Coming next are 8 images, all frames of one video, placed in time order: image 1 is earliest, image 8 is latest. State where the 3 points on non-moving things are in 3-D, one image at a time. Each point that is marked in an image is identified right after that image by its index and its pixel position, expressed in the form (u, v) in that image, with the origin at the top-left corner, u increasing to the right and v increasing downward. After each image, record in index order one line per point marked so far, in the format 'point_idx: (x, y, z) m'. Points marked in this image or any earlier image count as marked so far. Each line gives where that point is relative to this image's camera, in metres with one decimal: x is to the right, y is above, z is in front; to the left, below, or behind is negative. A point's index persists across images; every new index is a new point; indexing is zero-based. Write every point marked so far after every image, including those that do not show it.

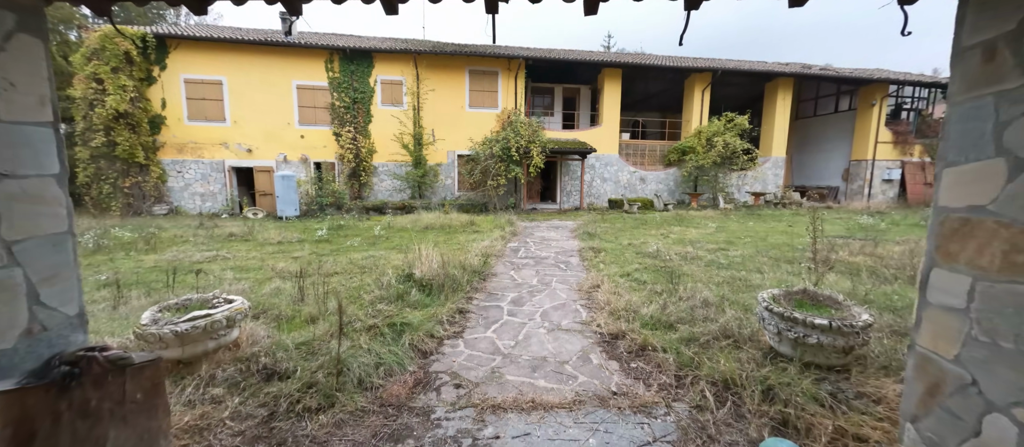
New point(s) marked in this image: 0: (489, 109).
0: (-0.9, +4.1, +14.4) m
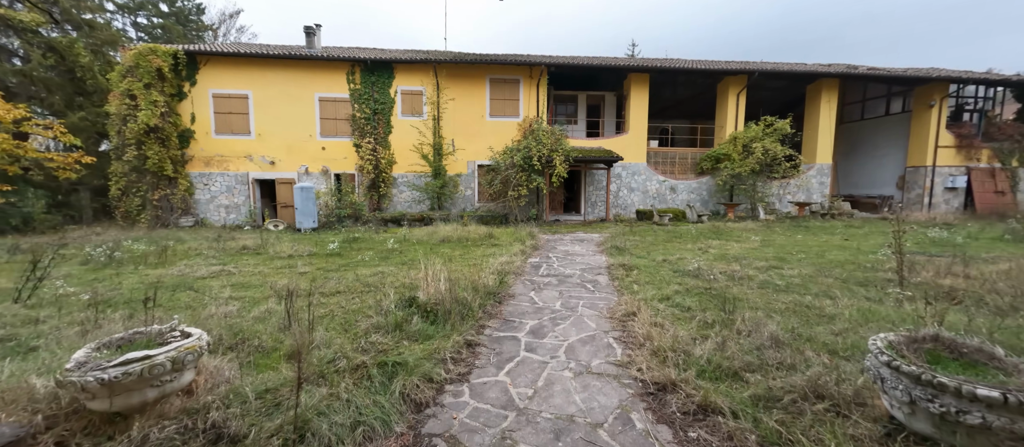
0: (-0.1, +3.7, +14.0) m
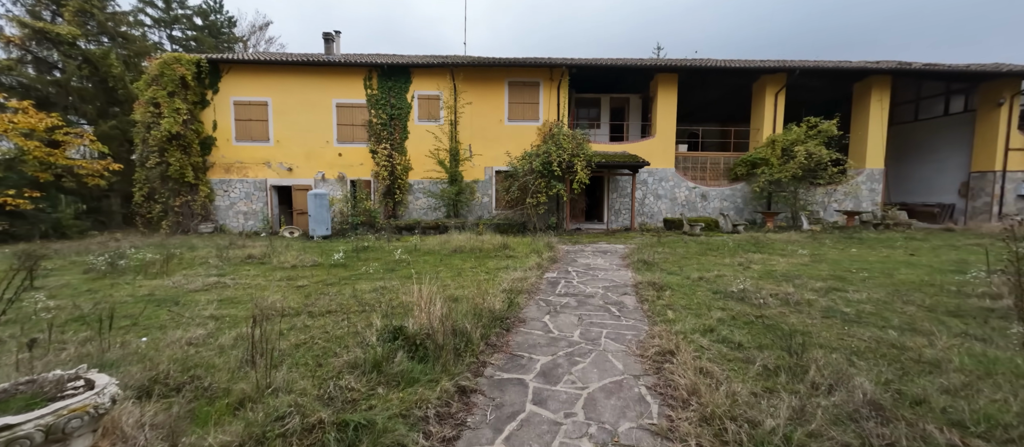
0: (+0.6, +3.4, +13.4) m
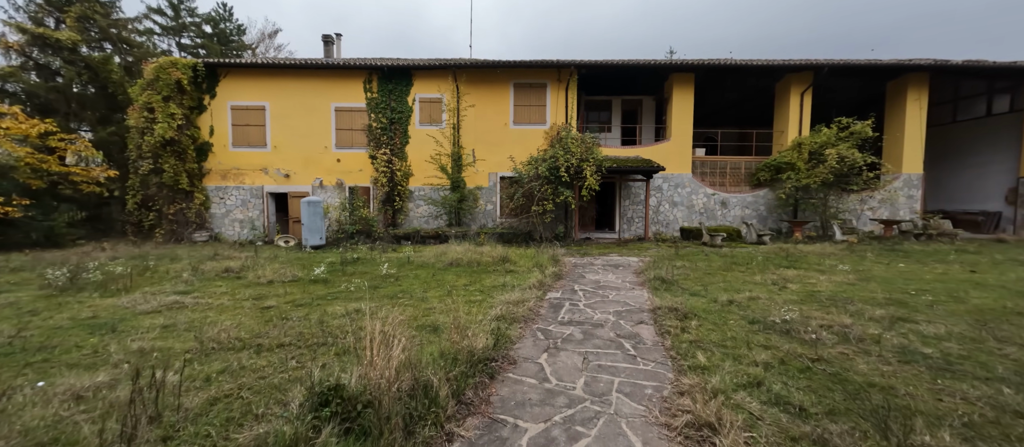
0: (+0.8, +3.1, +12.7) m
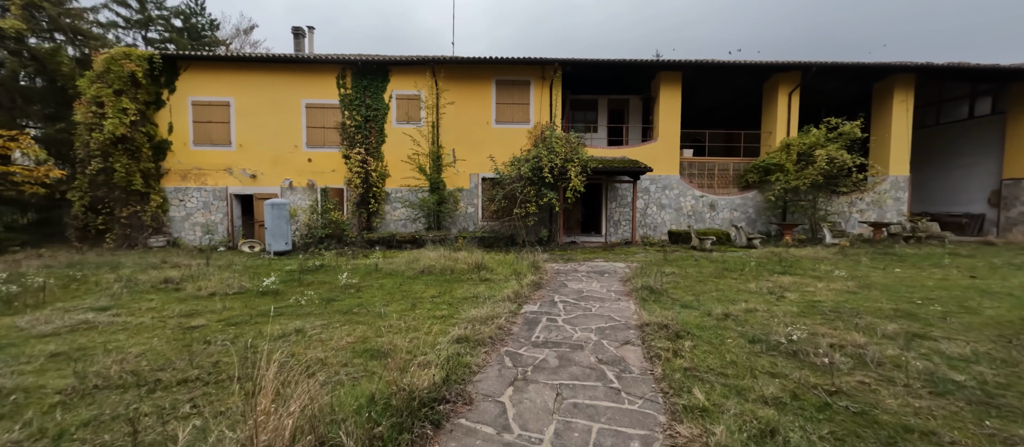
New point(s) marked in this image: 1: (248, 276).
0: (+0.2, +3.0, +12.2) m
1: (-4.1, -0.8, +6.2) m
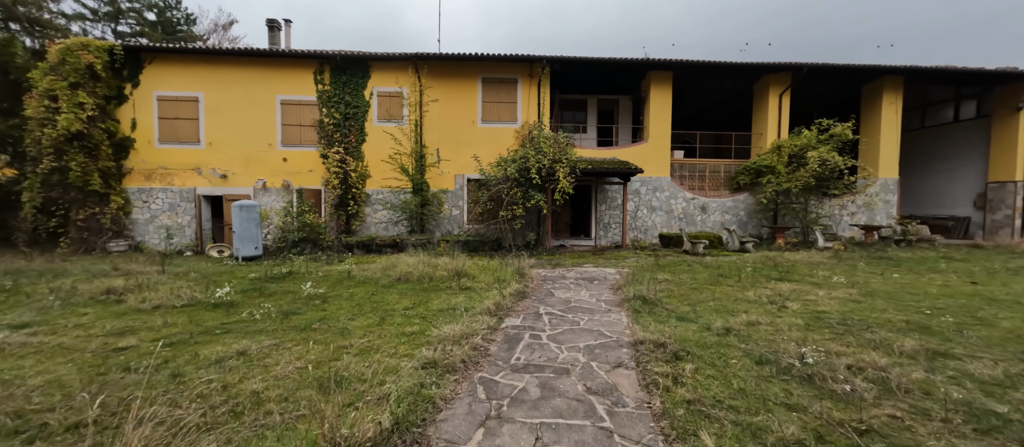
0: (-0.2, +2.9, +11.7) m
1: (-4.4, -0.9, +5.7) m
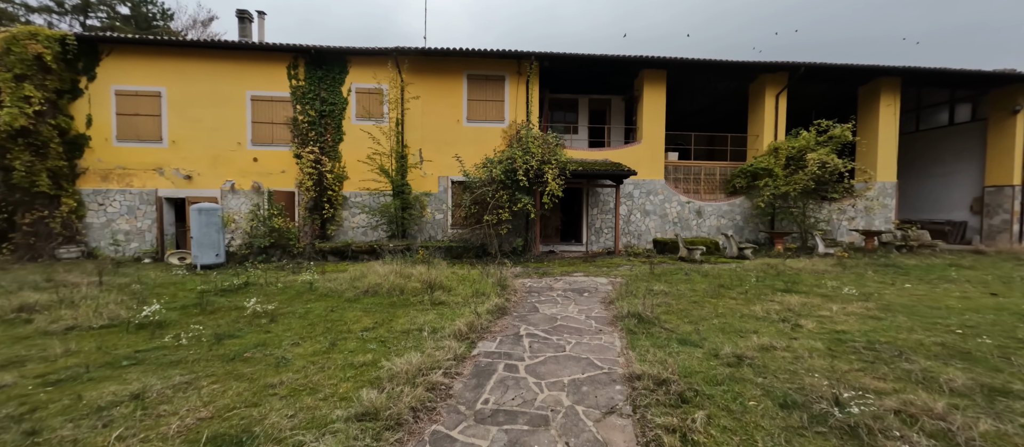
0: (-0.5, +2.8, +11.1) m
1: (-4.6, -1.0, +5.0) m
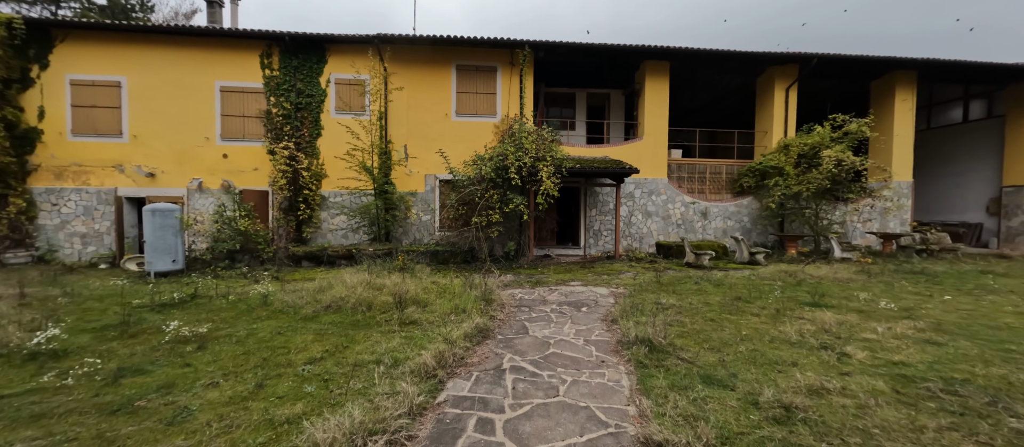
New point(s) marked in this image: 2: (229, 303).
0: (-0.7, +2.8, +10.3) m
1: (-4.8, -1.0, +4.1) m
2: (-3.5, -1.0, +4.9) m
